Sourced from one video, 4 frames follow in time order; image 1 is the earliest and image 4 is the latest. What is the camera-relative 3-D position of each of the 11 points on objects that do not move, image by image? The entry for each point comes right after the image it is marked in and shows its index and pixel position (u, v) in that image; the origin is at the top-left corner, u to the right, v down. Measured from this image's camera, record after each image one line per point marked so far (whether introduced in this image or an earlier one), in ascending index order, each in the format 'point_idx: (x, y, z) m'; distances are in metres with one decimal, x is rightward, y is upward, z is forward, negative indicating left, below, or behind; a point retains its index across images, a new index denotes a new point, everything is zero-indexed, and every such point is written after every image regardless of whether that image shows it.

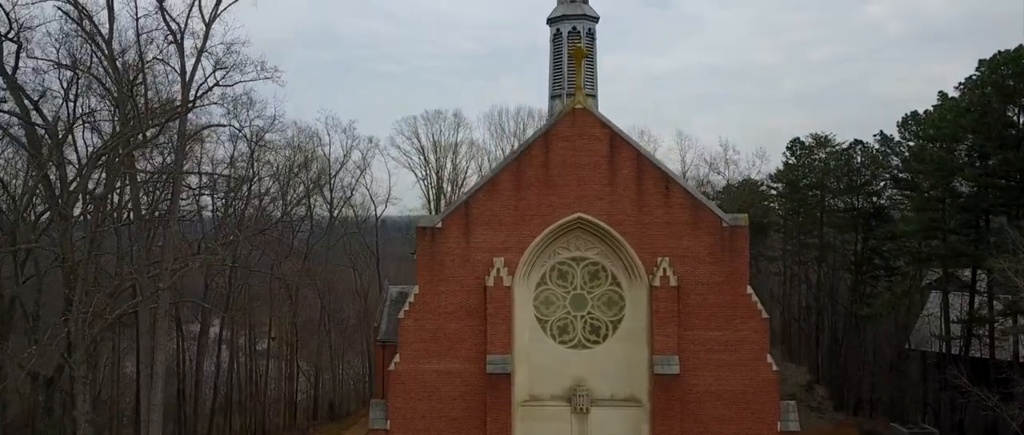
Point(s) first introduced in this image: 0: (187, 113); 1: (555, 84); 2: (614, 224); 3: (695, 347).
0: (-6.9, +2.2, +15.5) m
1: (+0.9, +2.9, +16.0) m
2: (+1.9, -0.1, +13.7) m
3: (+3.4, -2.4, +13.5) m
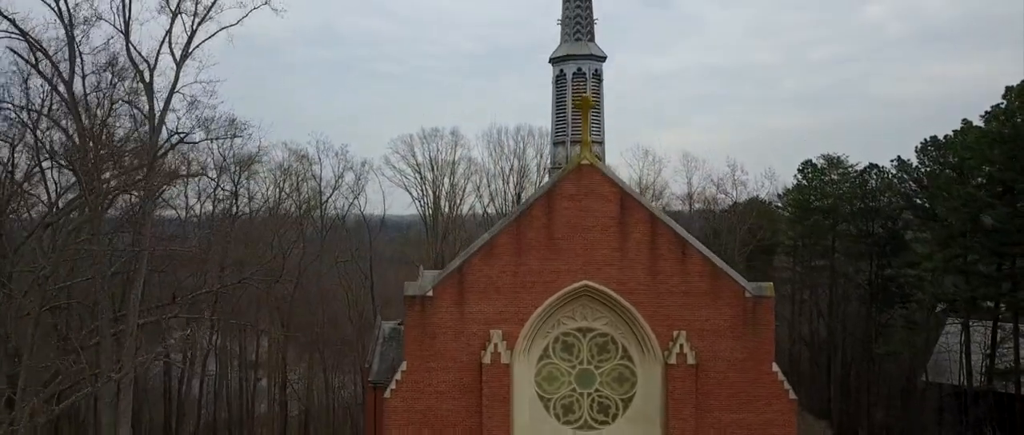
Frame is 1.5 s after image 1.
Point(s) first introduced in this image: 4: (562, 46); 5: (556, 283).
0: (-6.9, +1.0, +14.1) m
1: (+0.9, +1.8, +14.6) m
2: (+1.9, -1.3, +12.3) m
3: (+3.4, -3.6, +12.1) m
4: (+1.0, +3.4, +14.6) m
5: (+0.7, -1.1, +12.3) m
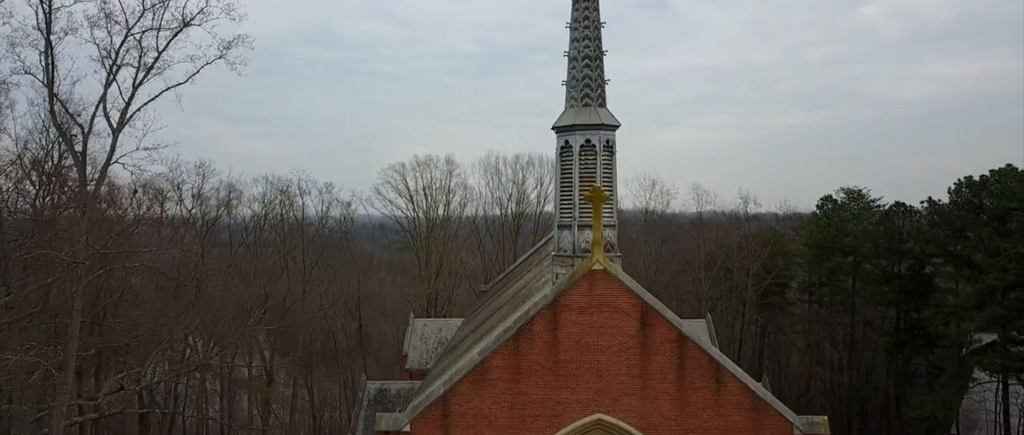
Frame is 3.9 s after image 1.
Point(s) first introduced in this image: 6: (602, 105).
0: (-7.0, -0.6, +11.9) m
1: (+0.9, +0.1, +12.4) m
2: (+1.9, -2.9, +10.0) m
3: (+3.3, -5.2, +9.9) m
4: (+0.9, +1.8, +12.4) m
5: (+0.7, -2.8, +10.1) m
6: (+1.5, +1.9, +12.4) m
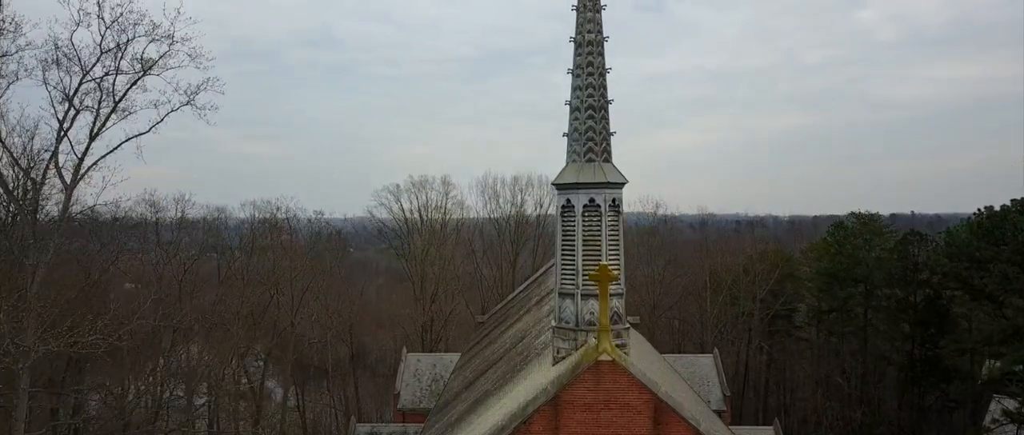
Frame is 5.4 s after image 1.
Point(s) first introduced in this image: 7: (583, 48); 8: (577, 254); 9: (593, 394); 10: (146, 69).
0: (-7.0, -1.6, +10.6) m
1: (+0.8, -0.9, +11.2) m
2: (+1.8, -3.9, +8.8) m
3: (+3.3, -6.2, +8.6) m
4: (+0.9, +0.8, +11.1) m
5: (+0.6, -3.8, +8.8) m
6: (+1.5, +0.9, +11.2) m
7: (+1.1, +2.7, +11.4) m
8: (+1.0, -0.6, +11.0) m
9: (+1.0, -2.1, +8.9) m
10: (-5.8, +2.4, +11.5) m
